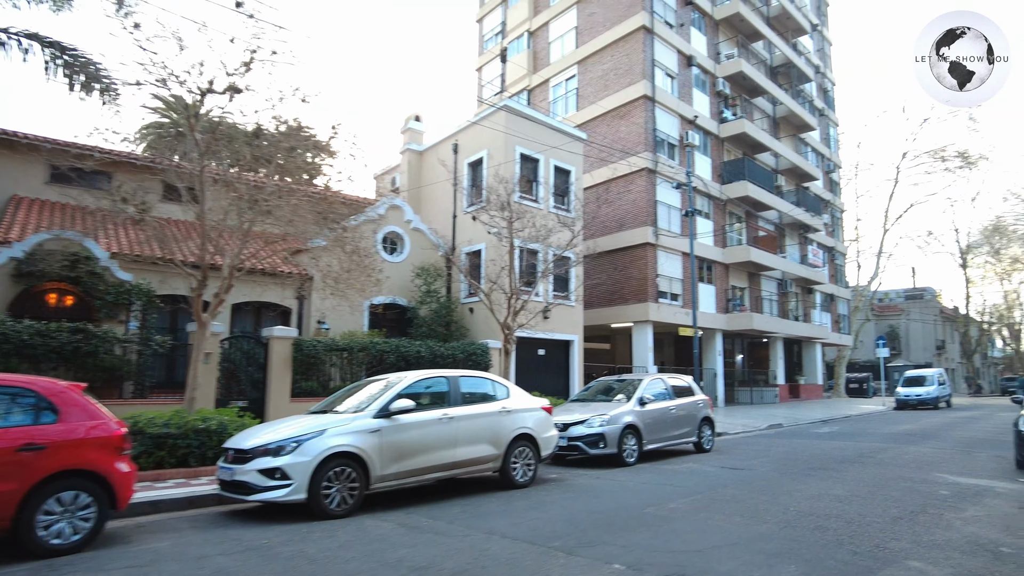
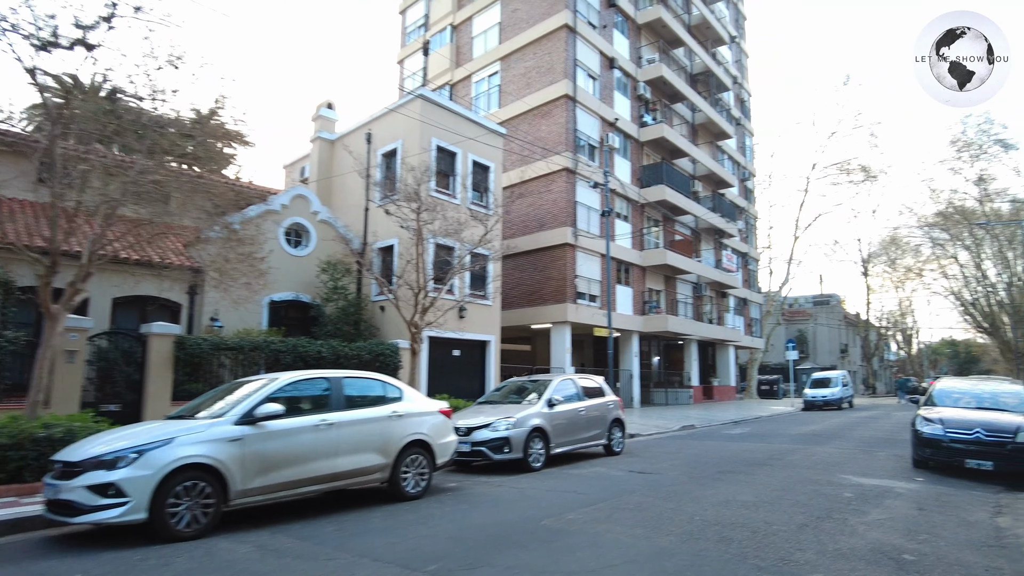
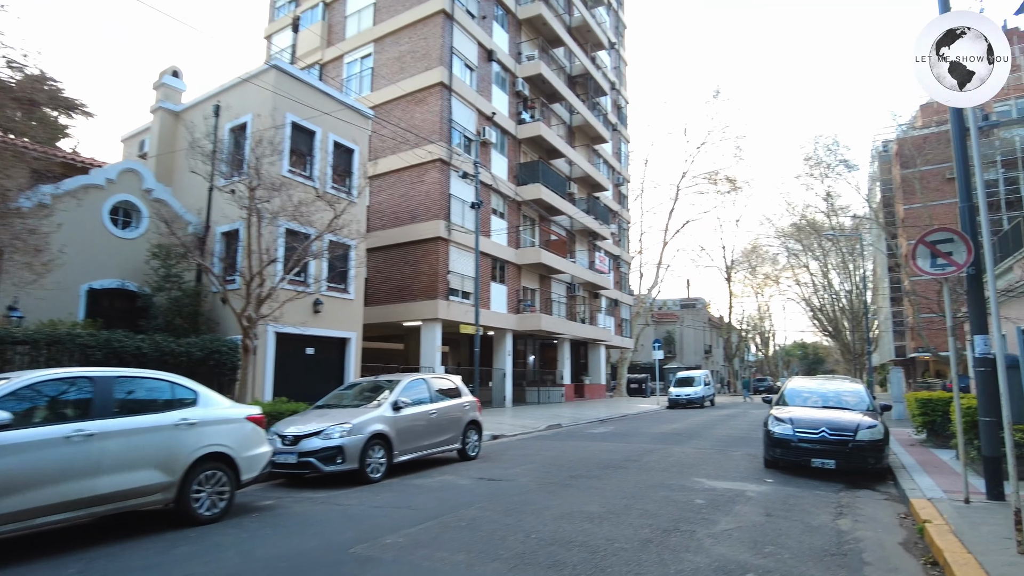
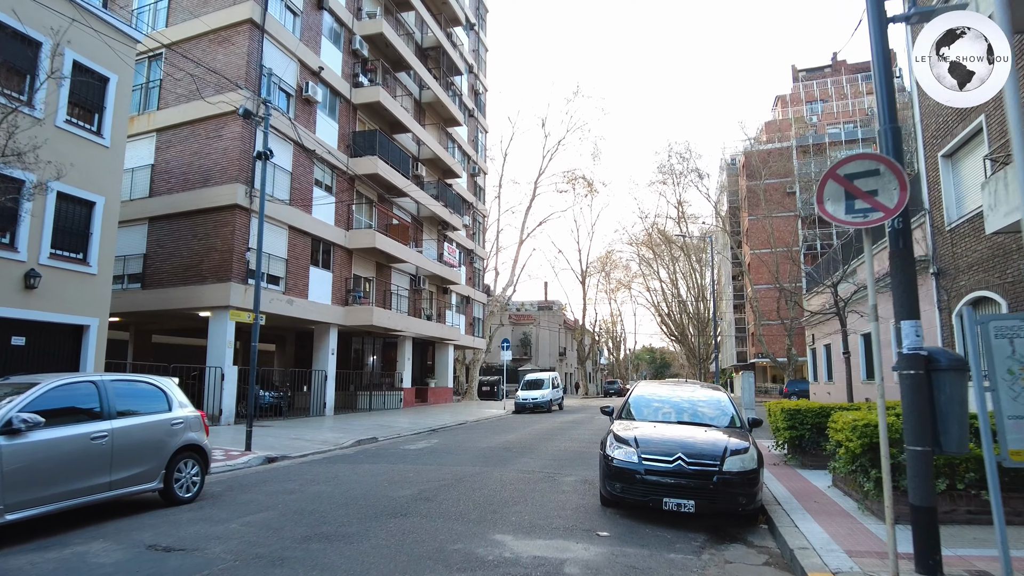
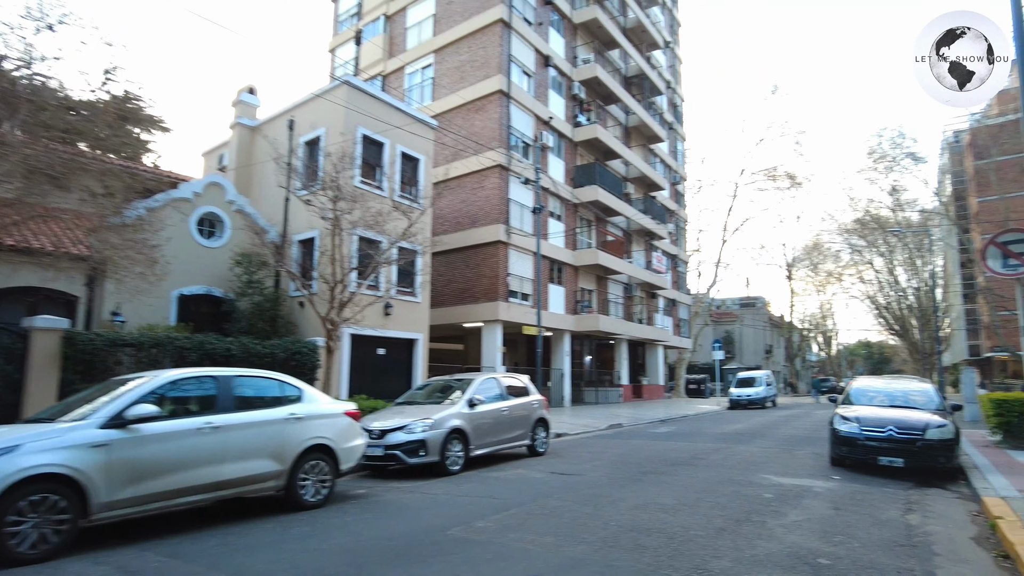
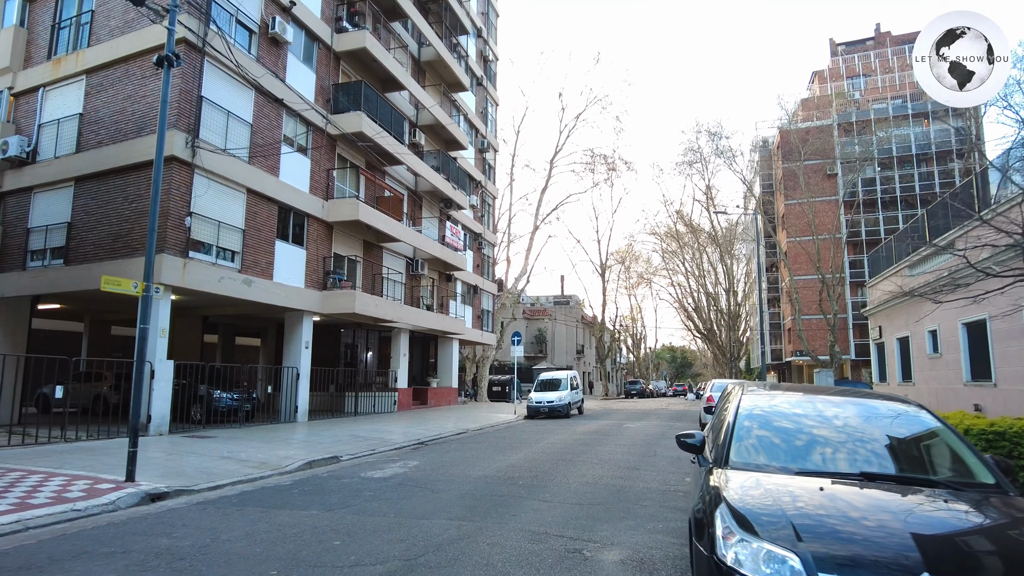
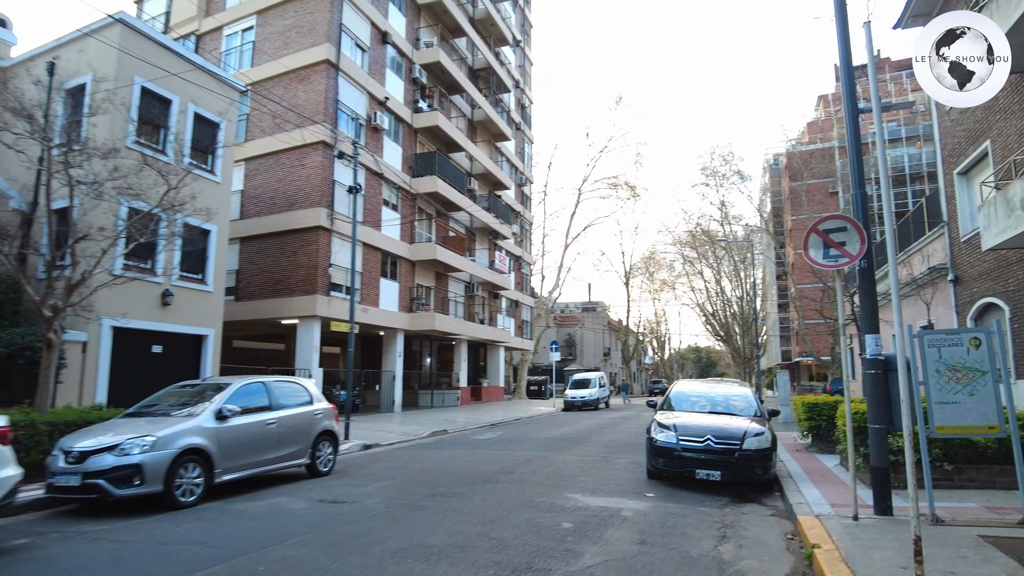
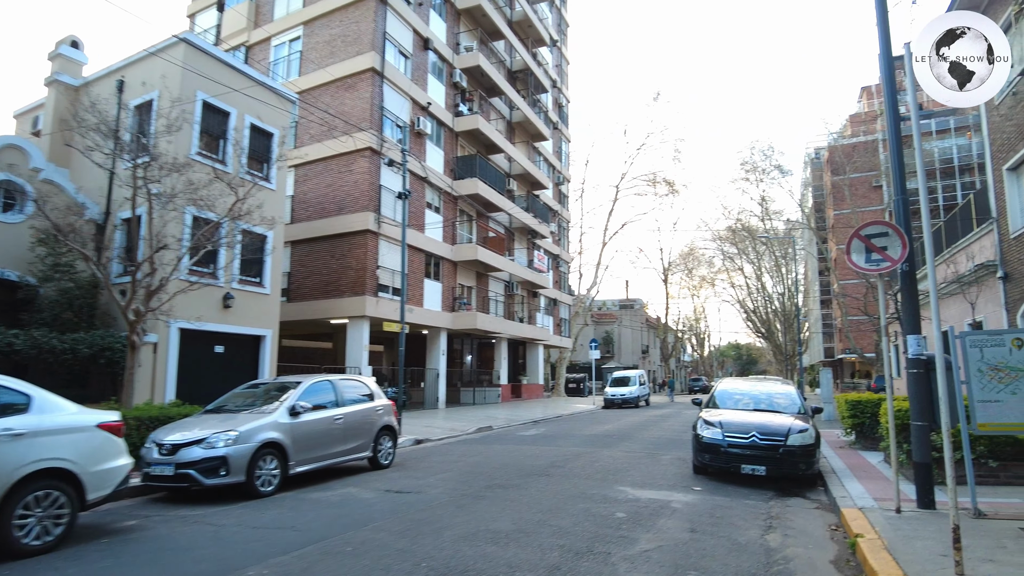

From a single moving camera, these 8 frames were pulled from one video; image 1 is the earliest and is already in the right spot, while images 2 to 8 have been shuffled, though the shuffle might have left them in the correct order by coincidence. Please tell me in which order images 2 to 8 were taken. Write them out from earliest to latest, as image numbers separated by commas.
2, 5, 3, 8, 7, 4, 6
